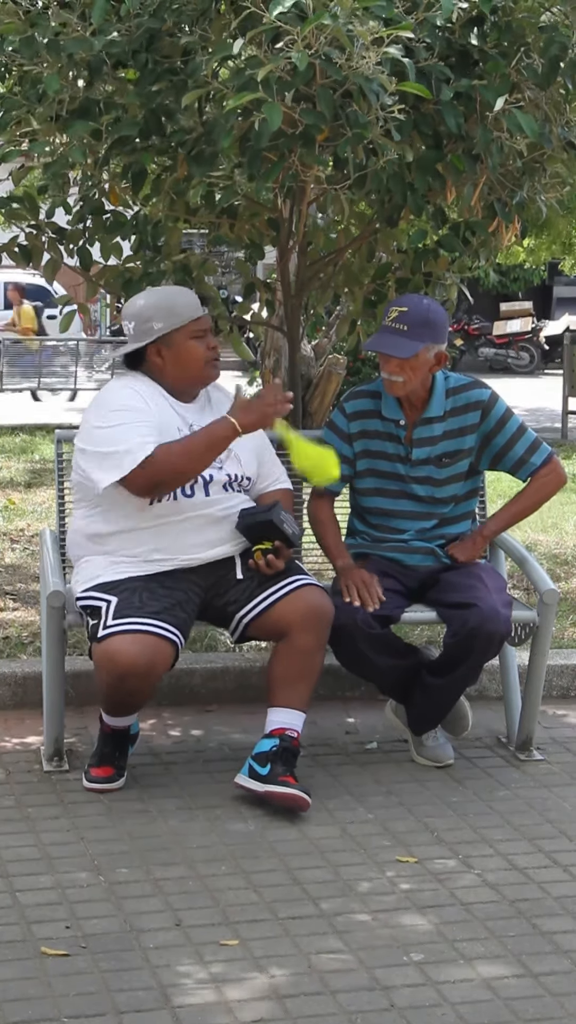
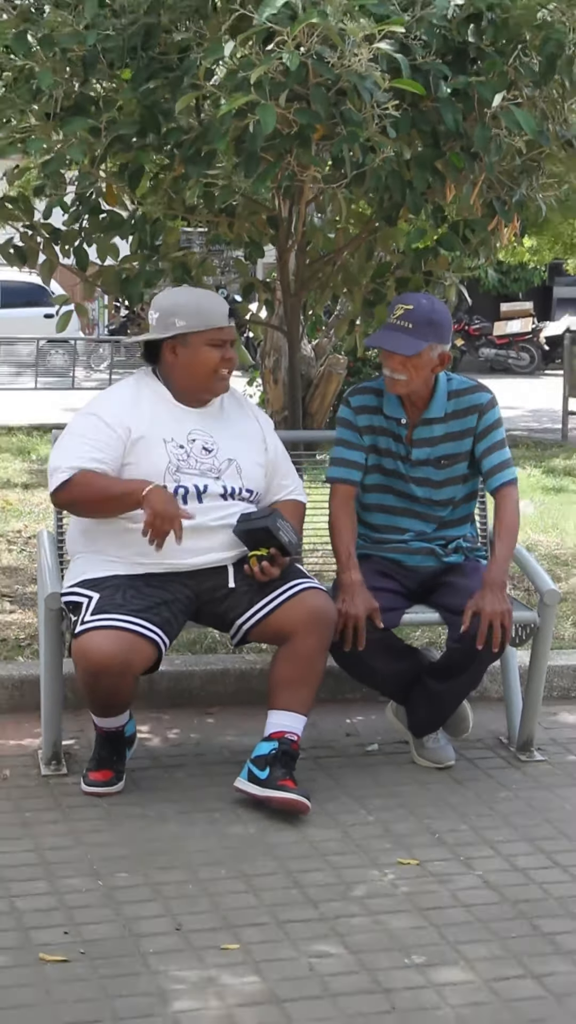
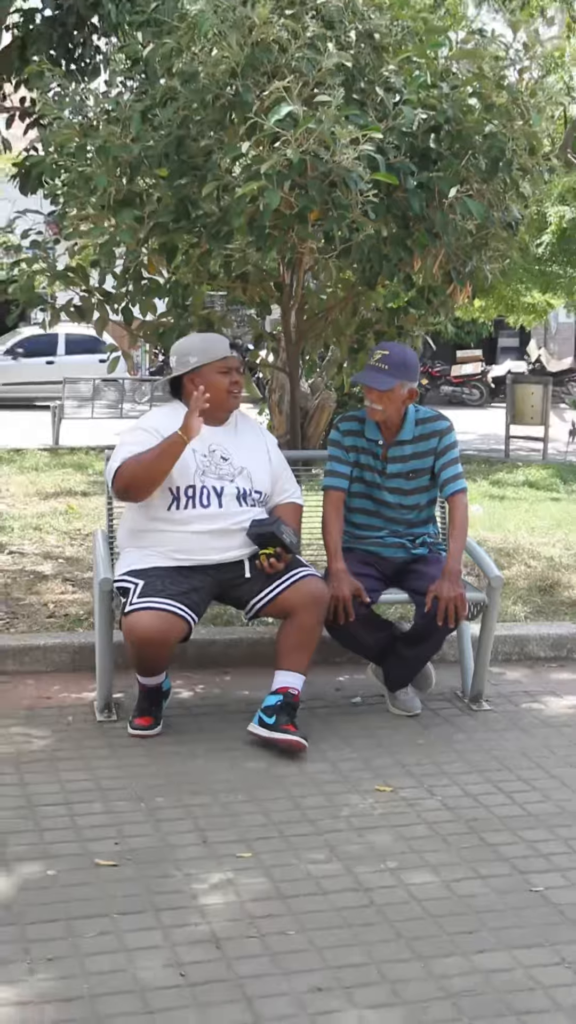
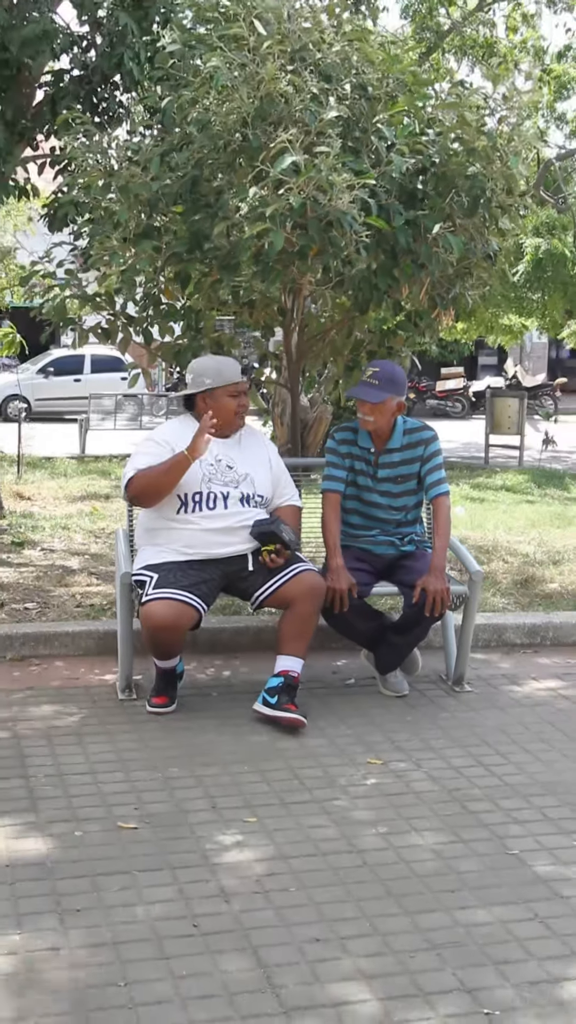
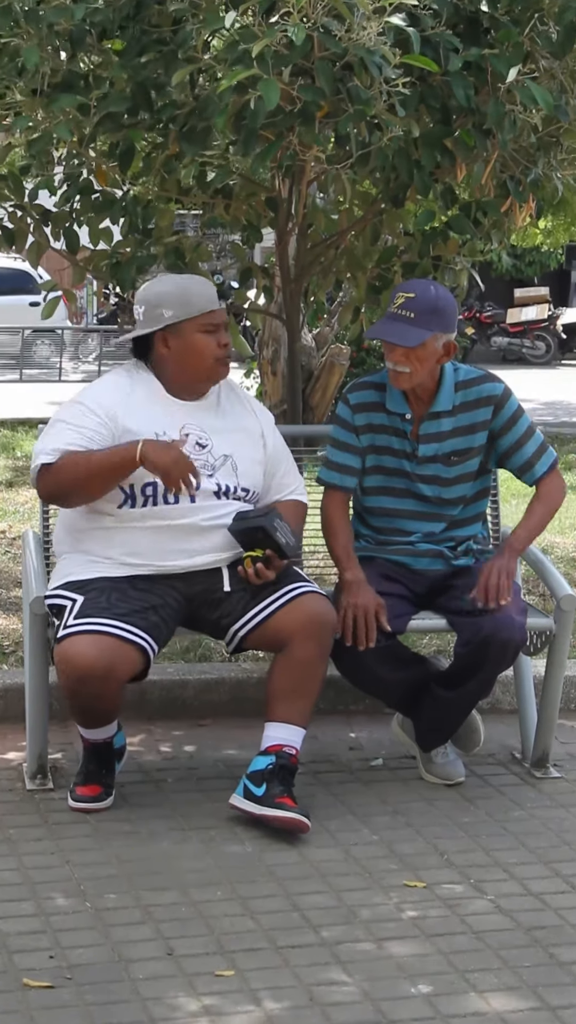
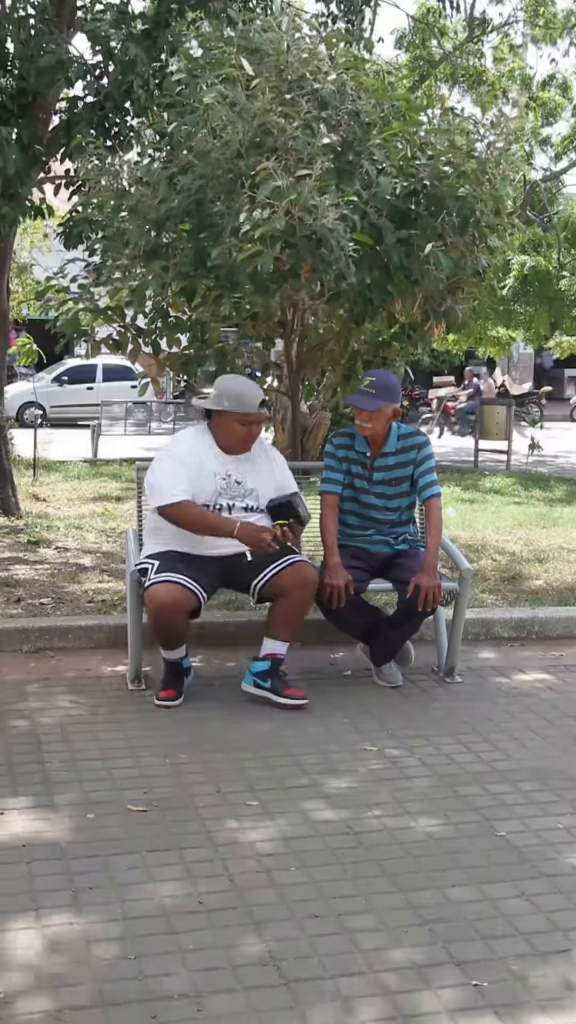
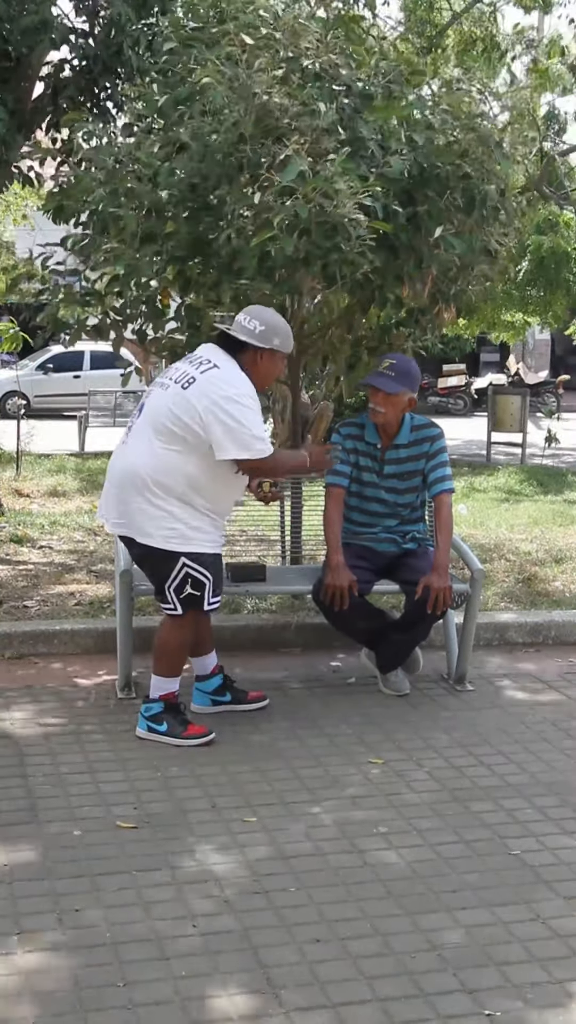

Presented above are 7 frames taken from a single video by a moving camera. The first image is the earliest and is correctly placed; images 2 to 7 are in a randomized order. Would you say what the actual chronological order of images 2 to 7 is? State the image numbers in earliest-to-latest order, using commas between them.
5, 2, 3, 4, 6, 7
